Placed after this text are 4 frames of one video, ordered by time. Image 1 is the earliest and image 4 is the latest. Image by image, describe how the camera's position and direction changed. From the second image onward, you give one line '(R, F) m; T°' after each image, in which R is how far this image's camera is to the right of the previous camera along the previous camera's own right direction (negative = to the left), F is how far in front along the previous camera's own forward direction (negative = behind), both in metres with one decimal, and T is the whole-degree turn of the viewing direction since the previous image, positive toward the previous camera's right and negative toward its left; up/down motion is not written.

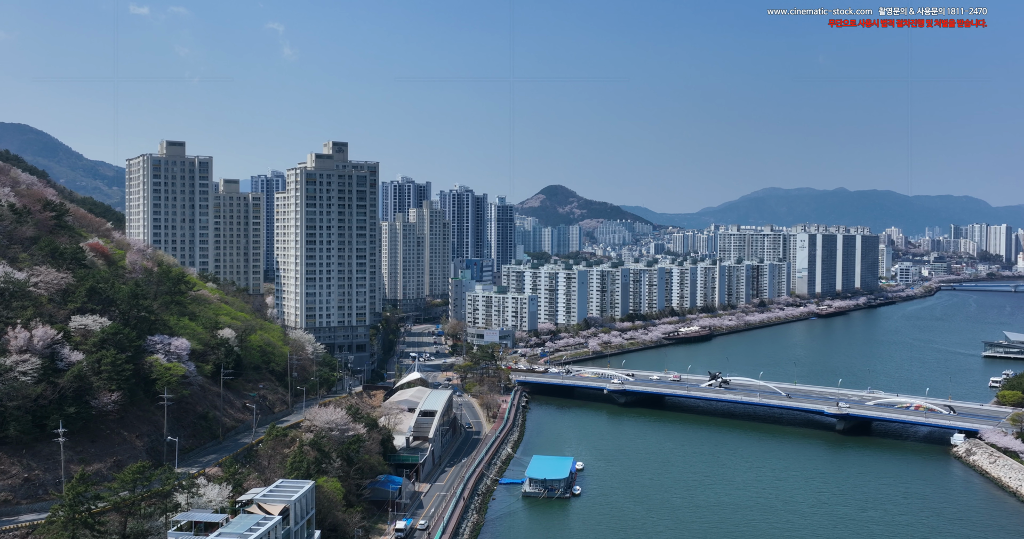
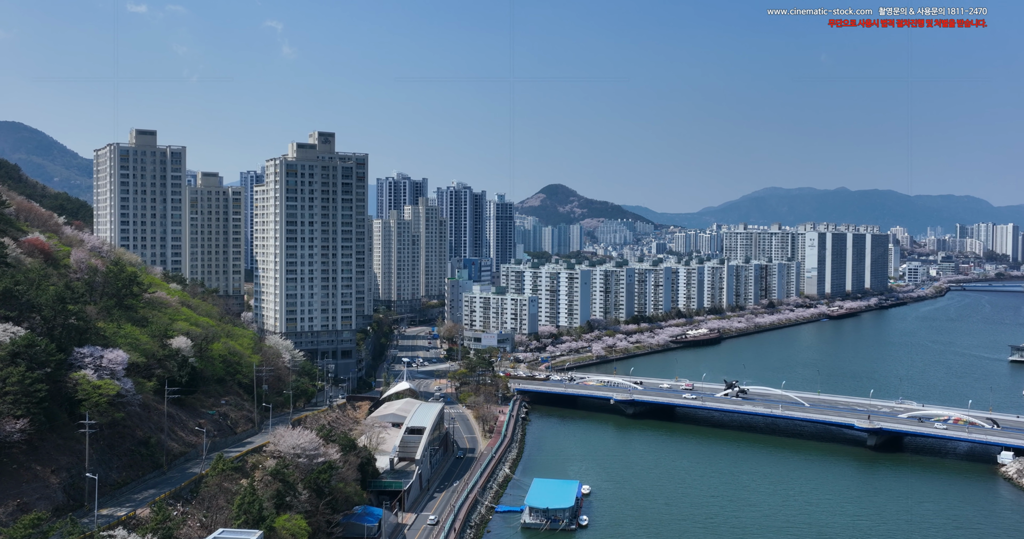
(+0.1, +2.4) m; 0°
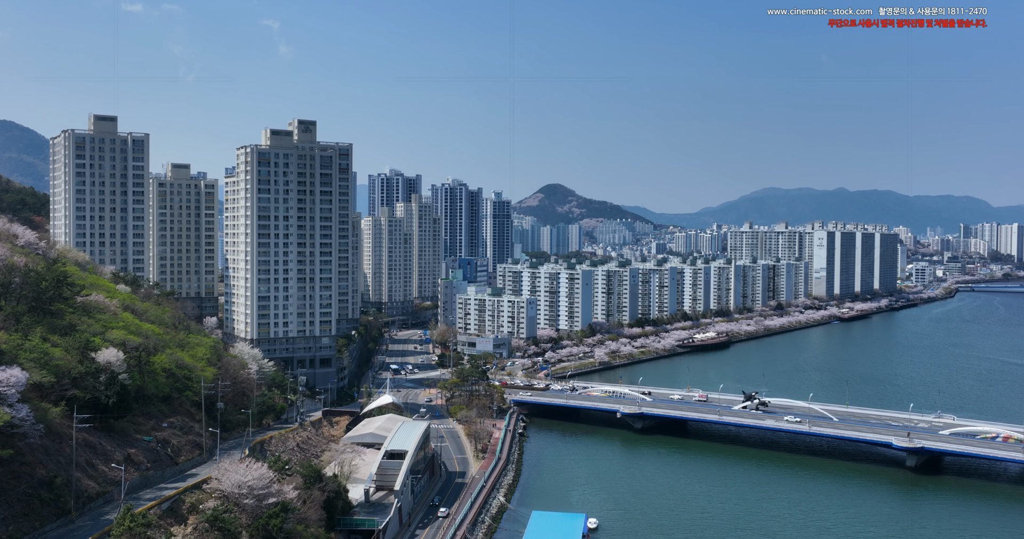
(+0.1, +2.6) m; 0°
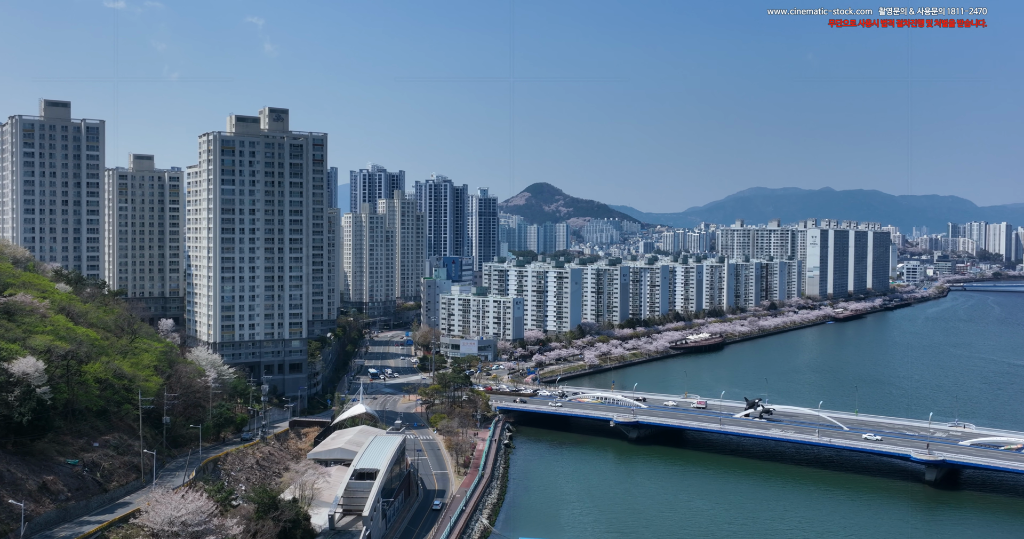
(+0.1, +1.8) m; +1°
